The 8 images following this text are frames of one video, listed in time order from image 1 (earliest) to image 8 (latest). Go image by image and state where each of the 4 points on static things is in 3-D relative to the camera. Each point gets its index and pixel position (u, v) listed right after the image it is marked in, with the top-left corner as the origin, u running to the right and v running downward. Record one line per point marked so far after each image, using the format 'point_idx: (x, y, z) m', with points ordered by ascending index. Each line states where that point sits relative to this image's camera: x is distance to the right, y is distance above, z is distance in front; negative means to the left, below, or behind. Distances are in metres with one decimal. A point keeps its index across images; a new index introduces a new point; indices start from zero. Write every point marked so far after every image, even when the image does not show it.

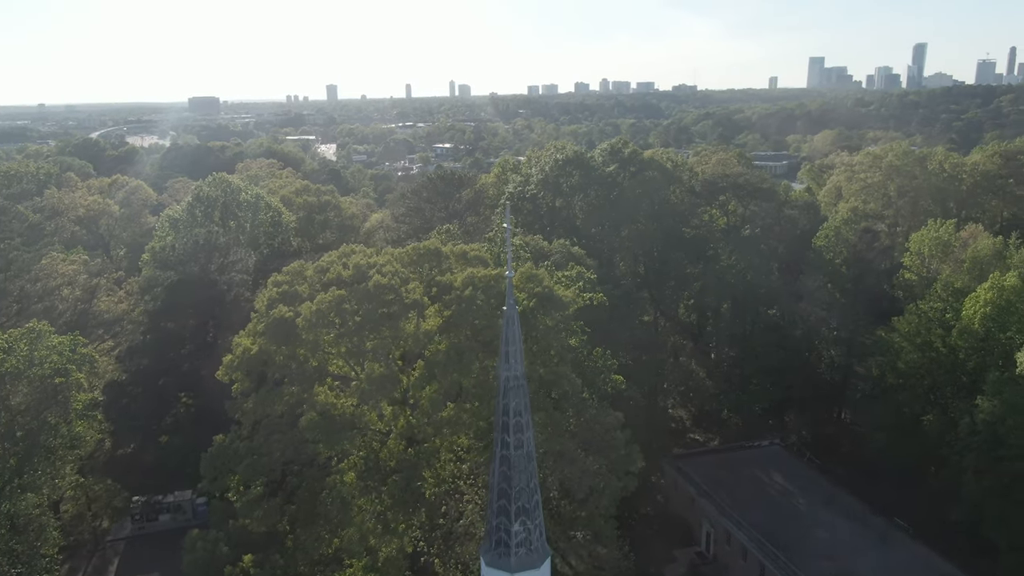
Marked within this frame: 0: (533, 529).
0: (+0.3, -3.3, +10.9) m
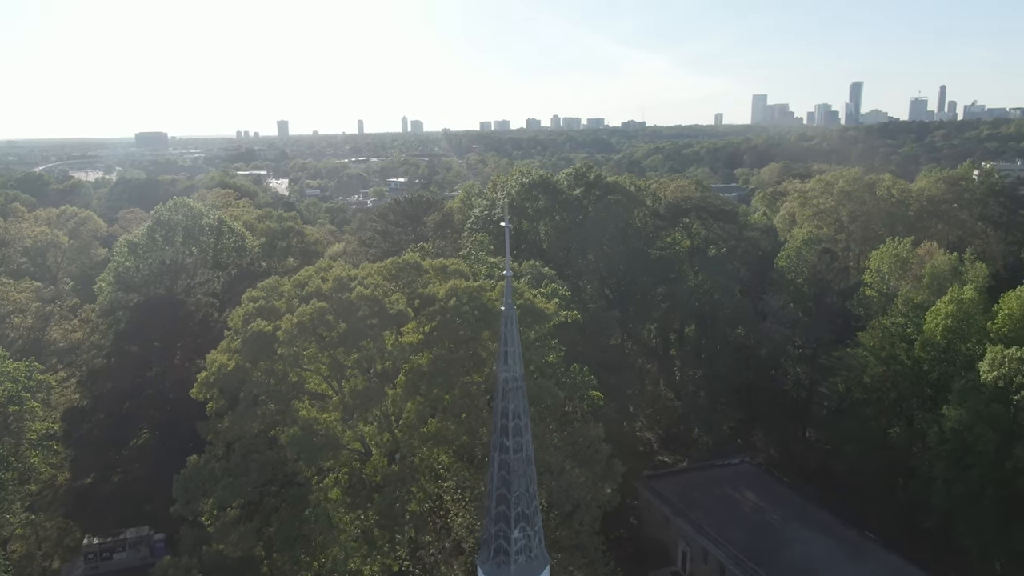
0: (+0.3, -3.4, +10.6) m
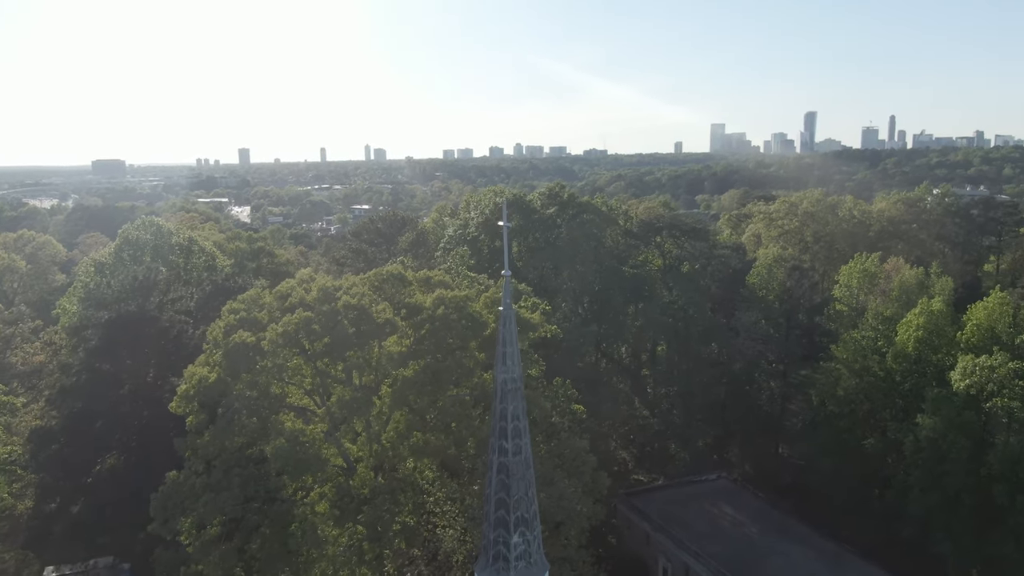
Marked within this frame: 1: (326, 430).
0: (+0.3, -3.4, +10.4) m
1: (-3.3, -2.5, +14.1) m
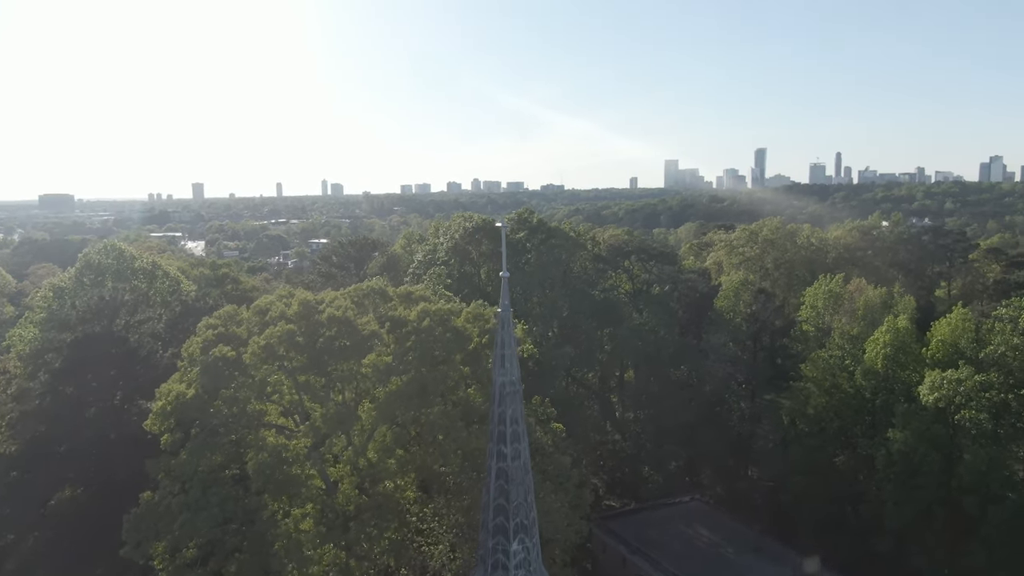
0: (+0.2, -3.4, +10.2) m
1: (-3.5, -2.7, +13.7) m
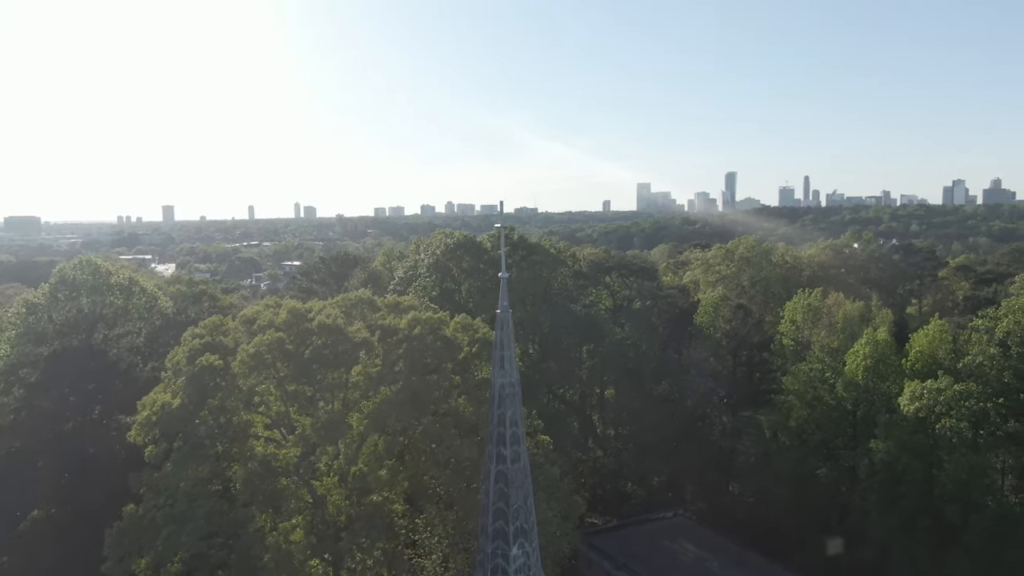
0: (+0.2, -3.4, +10.1) m
1: (-3.7, -2.9, +13.4) m
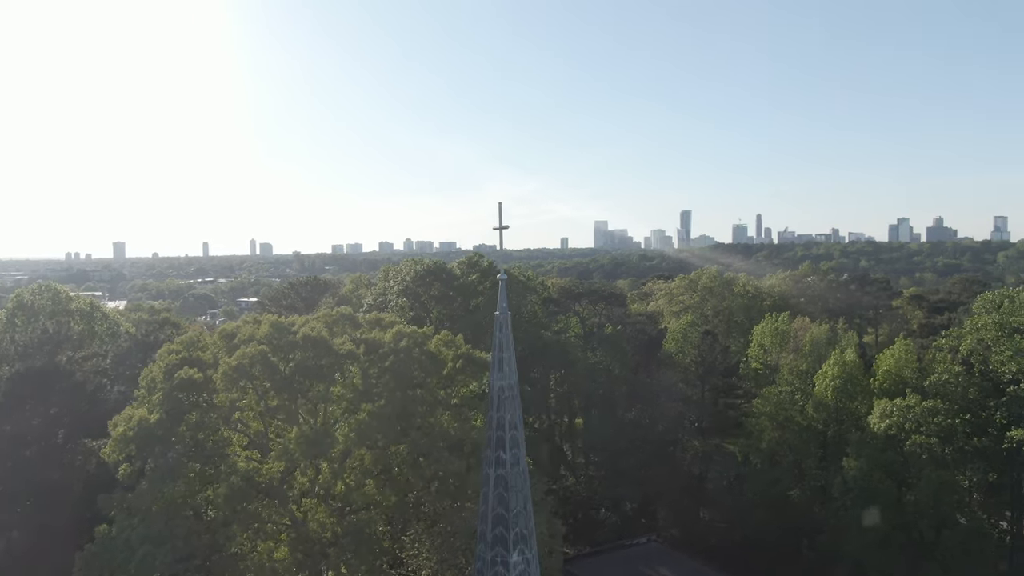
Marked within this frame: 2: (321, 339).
0: (+0.2, -3.4, +9.9) m
1: (-3.8, -3.1, +13.0) m
2: (-3.3, -0.9, +13.6) m
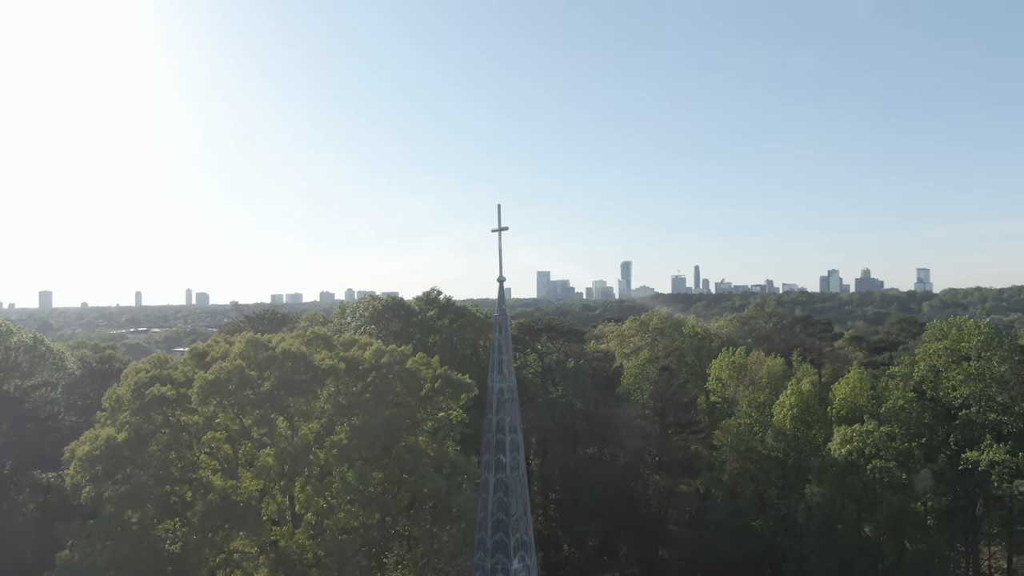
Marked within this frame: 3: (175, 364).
0: (+0.2, -3.4, +9.7) m
1: (-4.1, -3.3, +12.5) m
2: (-3.6, -1.2, +13.2) m
3: (-5.9, -1.4, +13.9) m
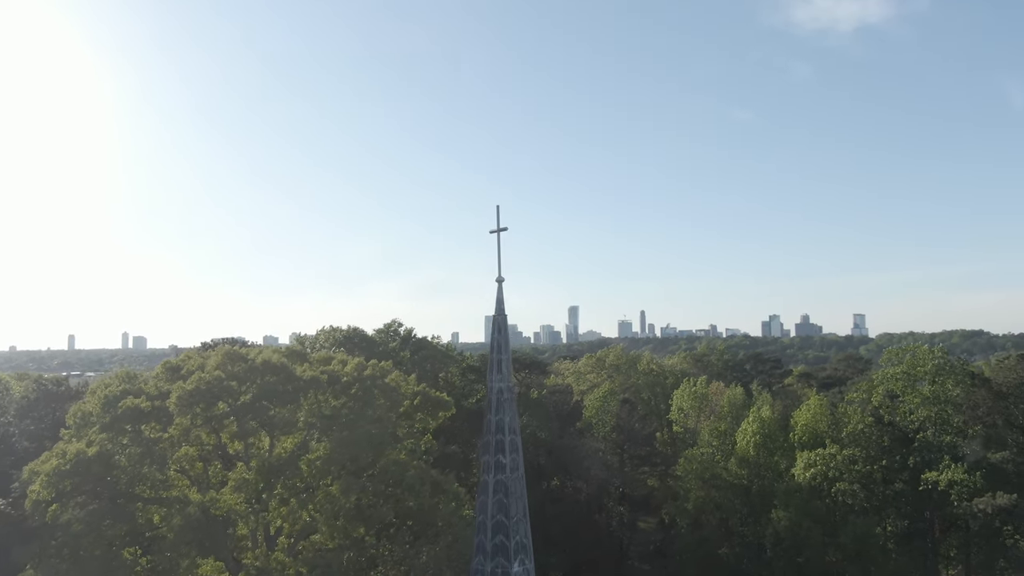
0: (+0.2, -3.4, +9.5) m
1: (-4.3, -3.4, +12.0) m
2: (-3.9, -1.3, +12.9) m
3: (-6.2, -1.6, +13.4) m
